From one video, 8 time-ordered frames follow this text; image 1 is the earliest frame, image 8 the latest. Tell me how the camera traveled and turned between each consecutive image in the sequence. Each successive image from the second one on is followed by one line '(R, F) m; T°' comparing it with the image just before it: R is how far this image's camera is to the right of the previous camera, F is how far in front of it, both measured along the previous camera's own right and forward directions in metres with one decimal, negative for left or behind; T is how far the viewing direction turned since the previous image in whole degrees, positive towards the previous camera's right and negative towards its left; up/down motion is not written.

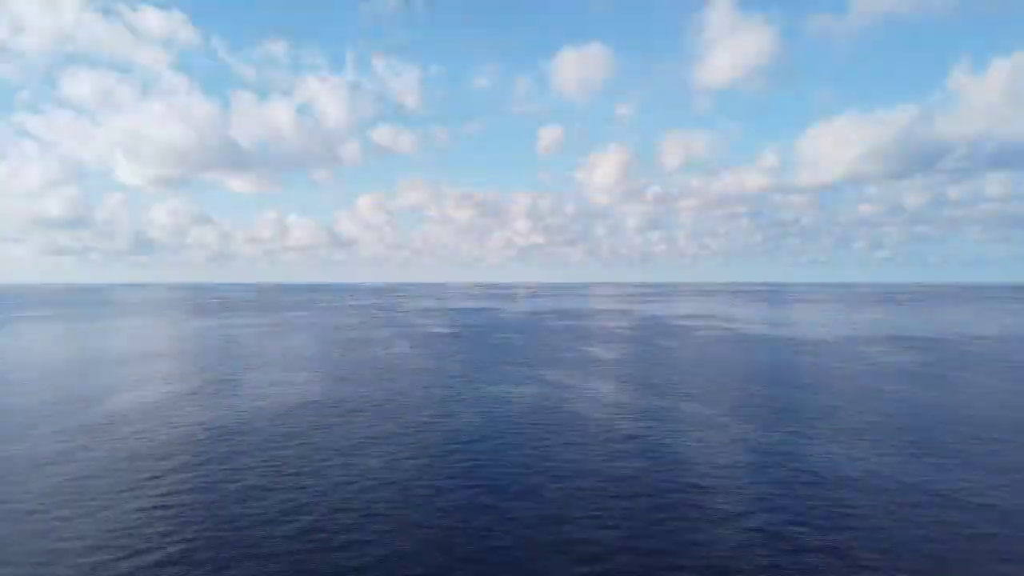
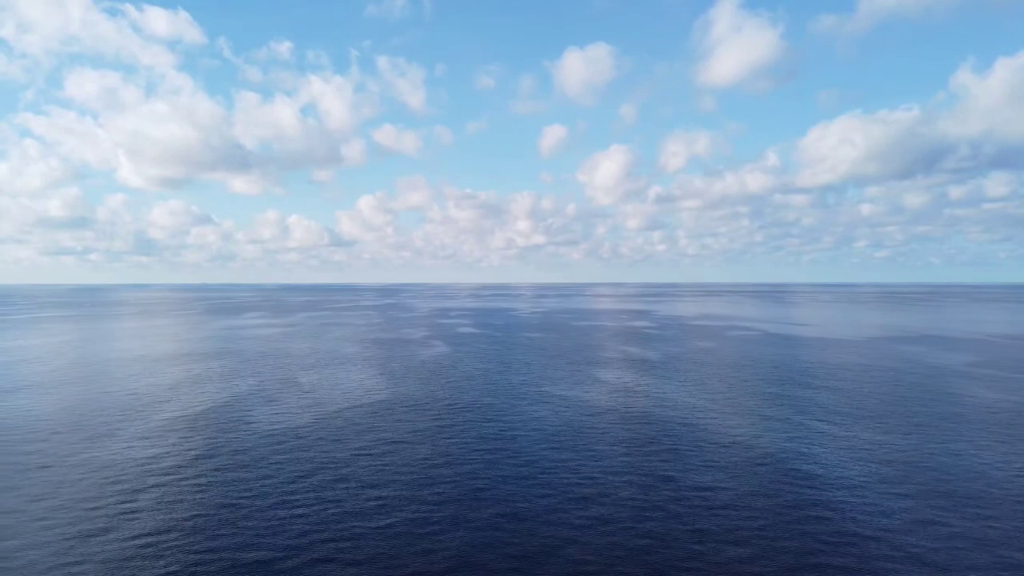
(-5.7, +0.4) m; 0°
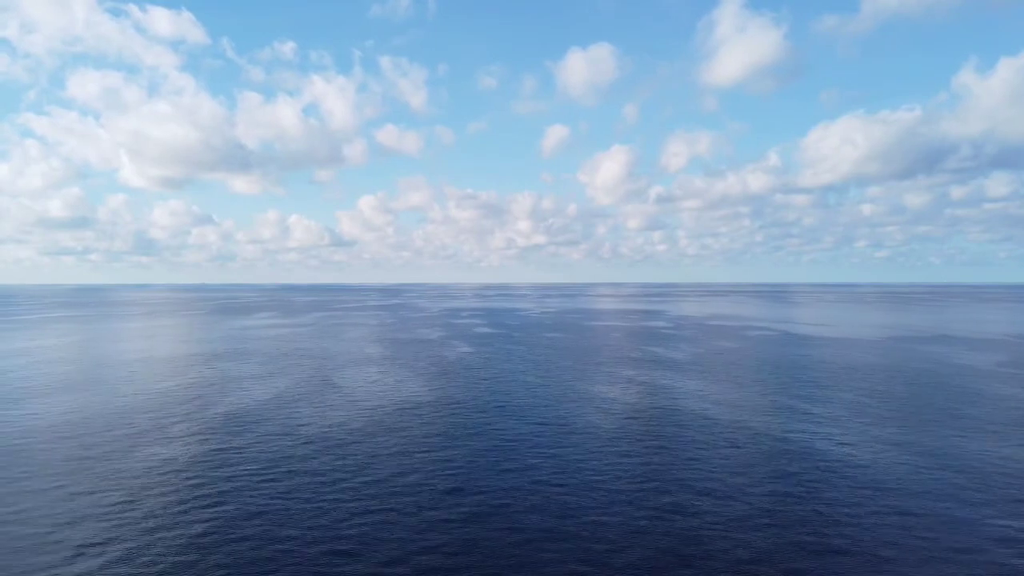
(-3.6, +0.1) m; 0°
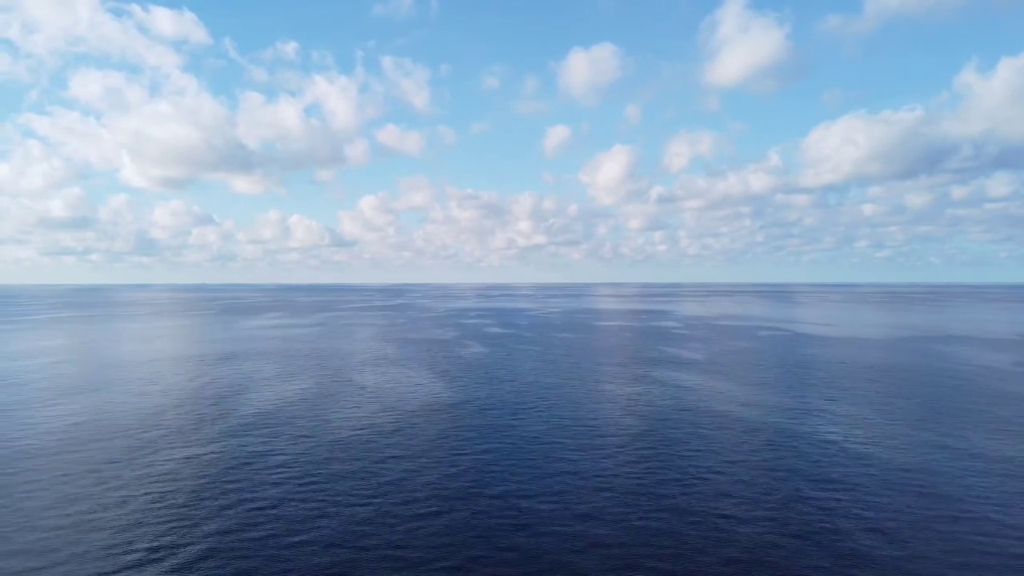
(-2.4, 0.0) m; 0°
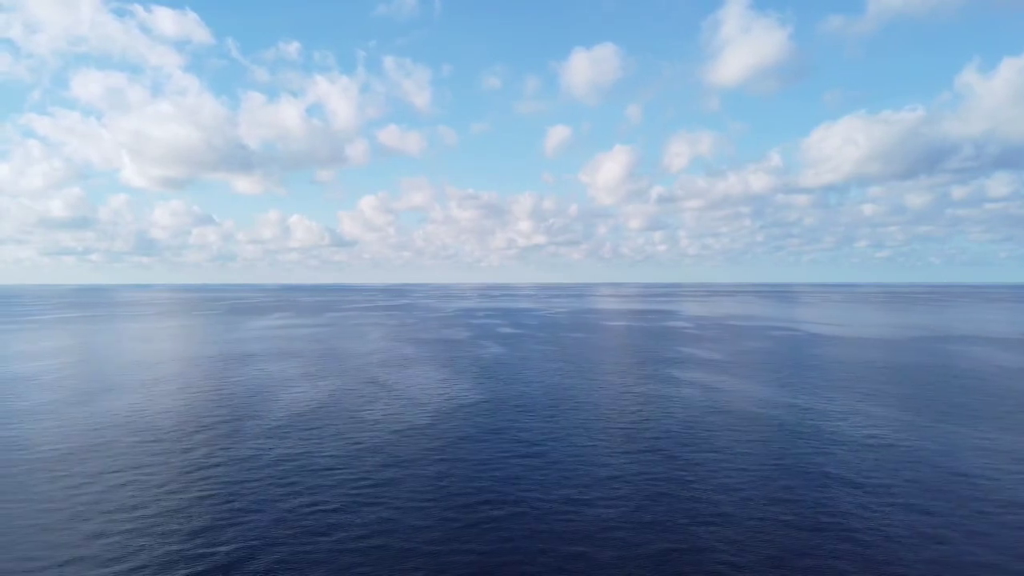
(-2.5, -0.2) m; 0°
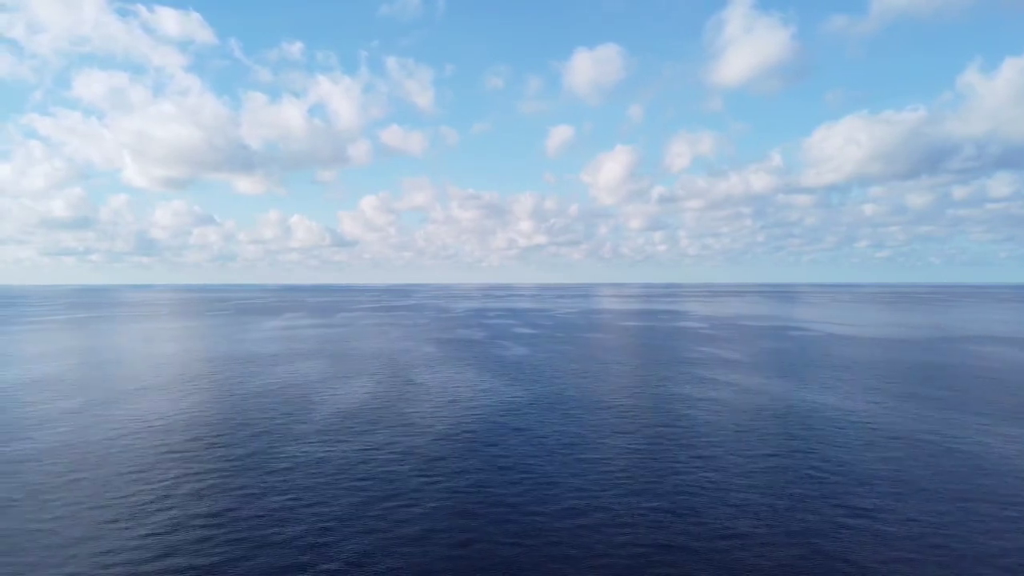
(-3.6, -0.1) m; 0°
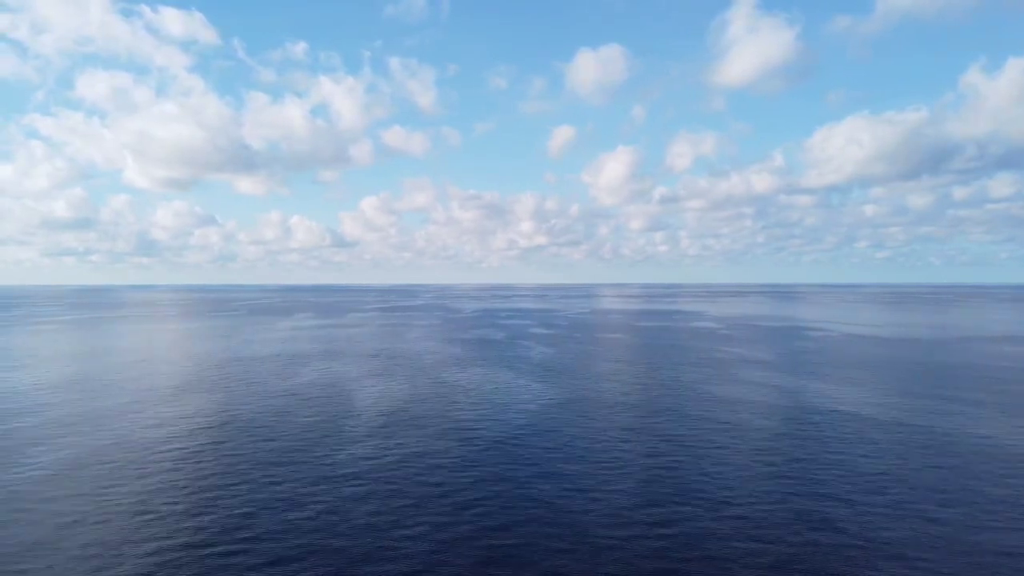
(-3.8, +0.2) m; 0°
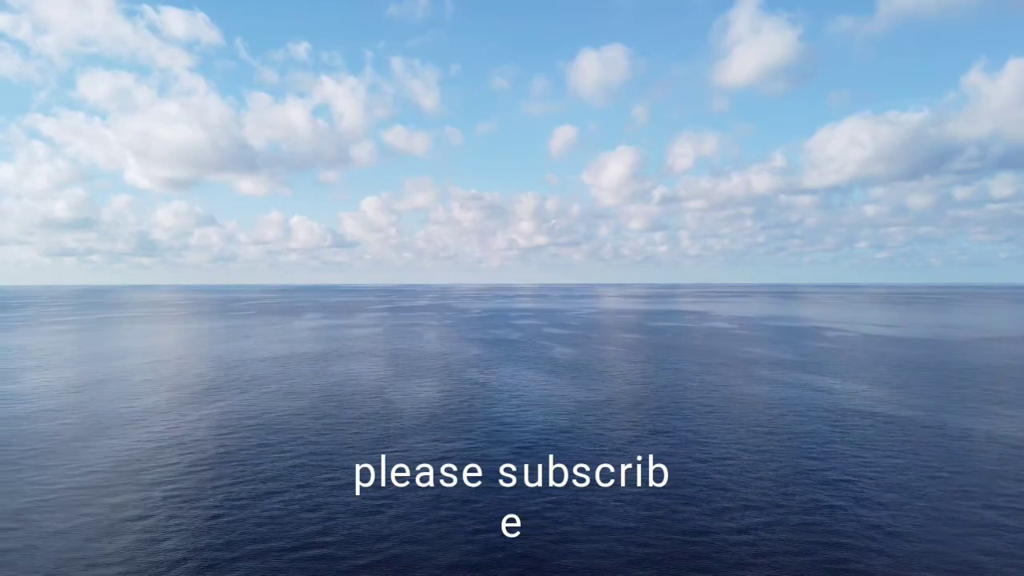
(-3.2, +0.1) m; 0°
